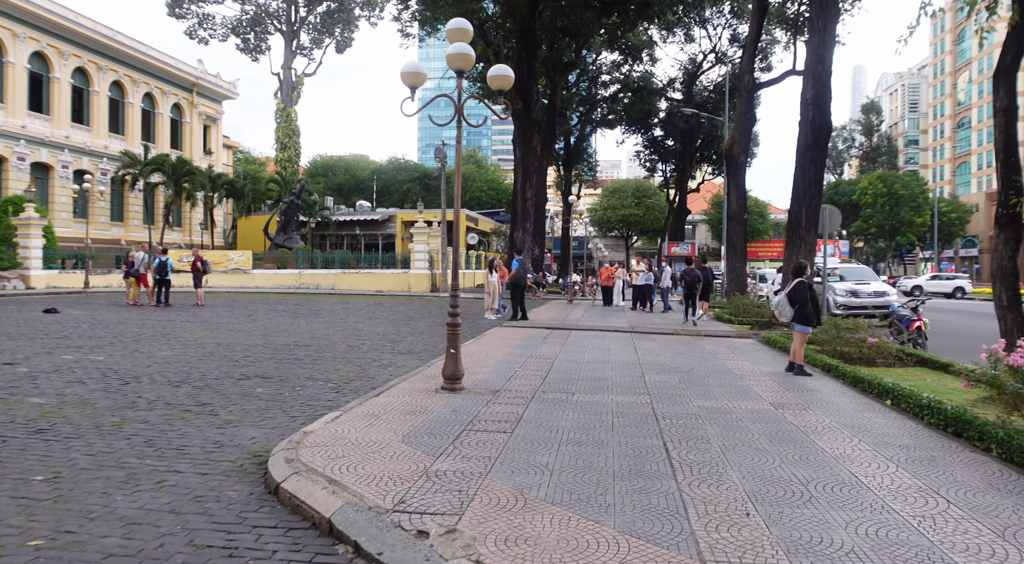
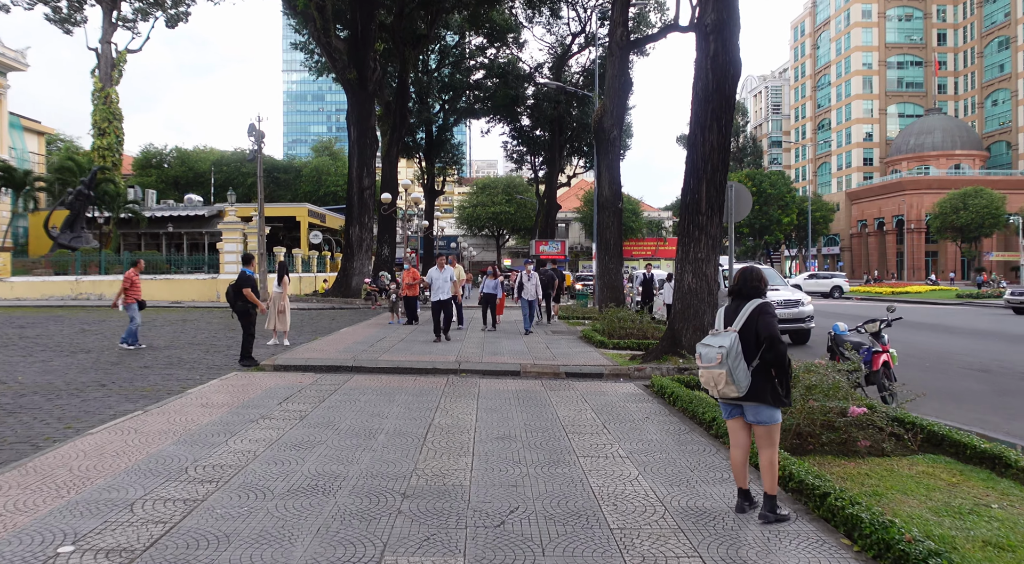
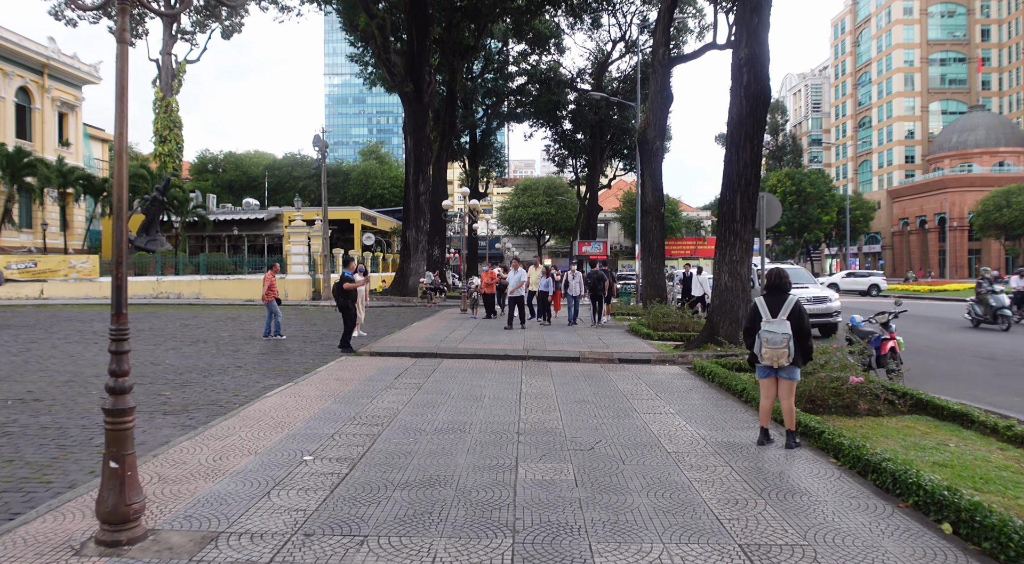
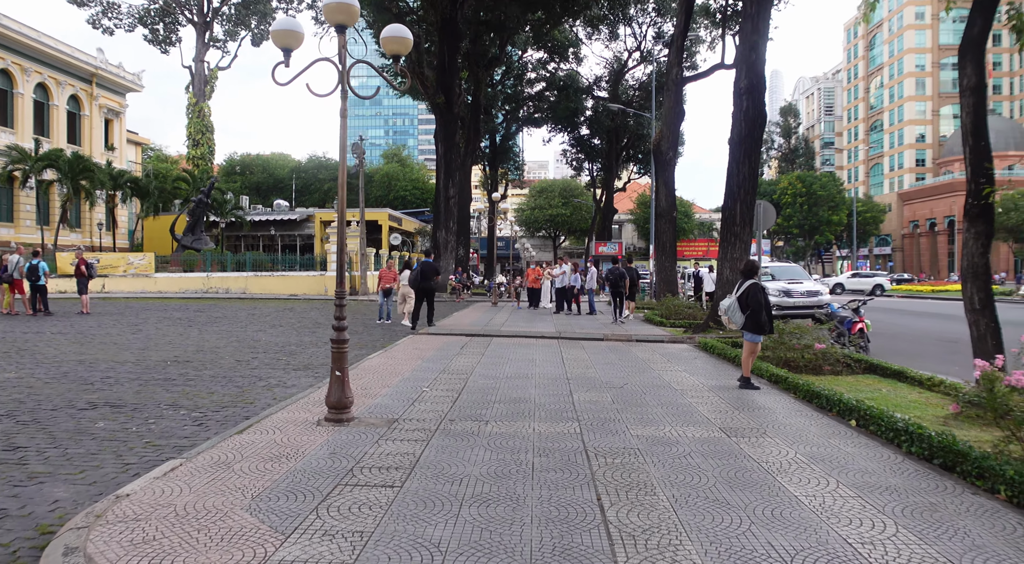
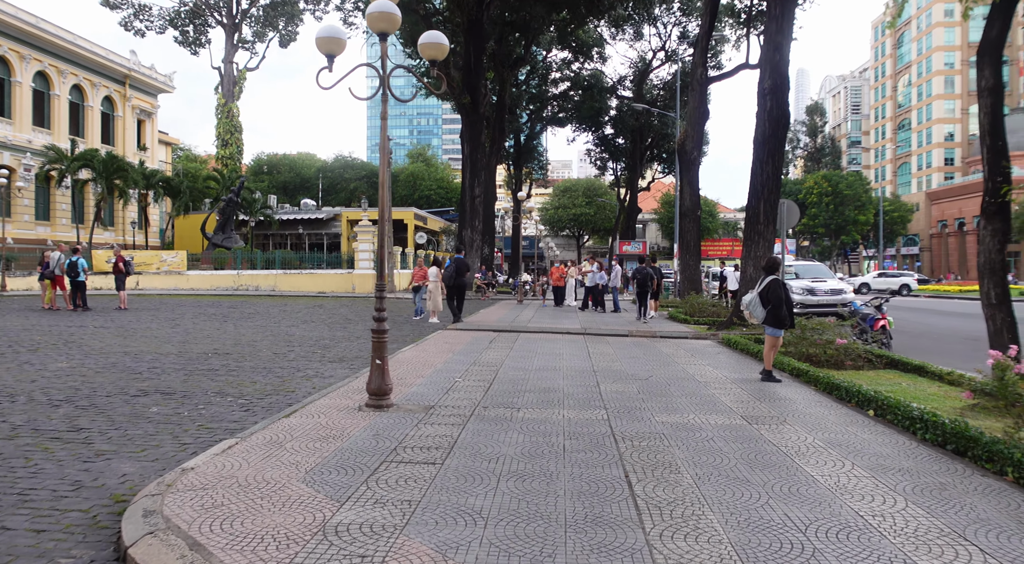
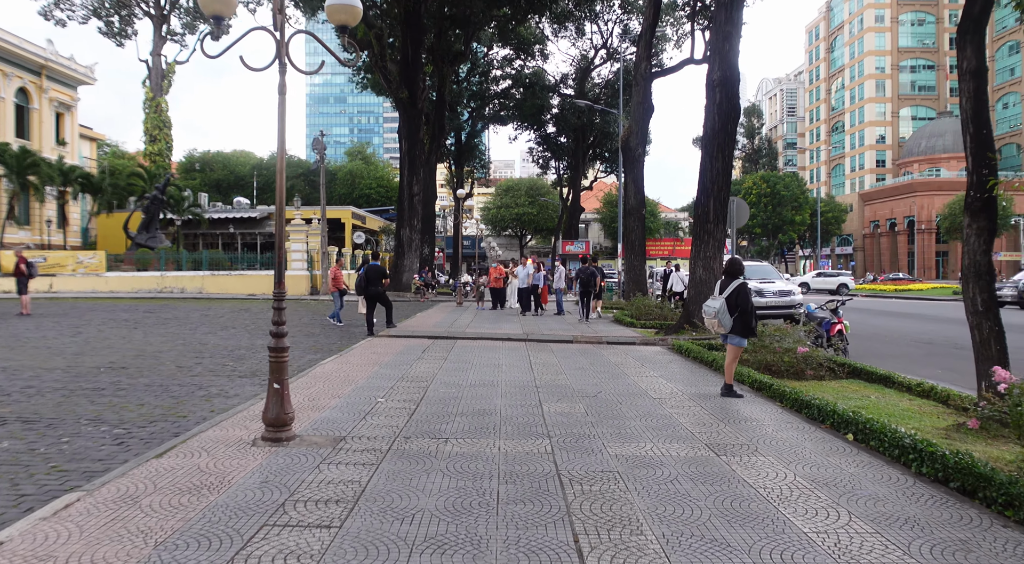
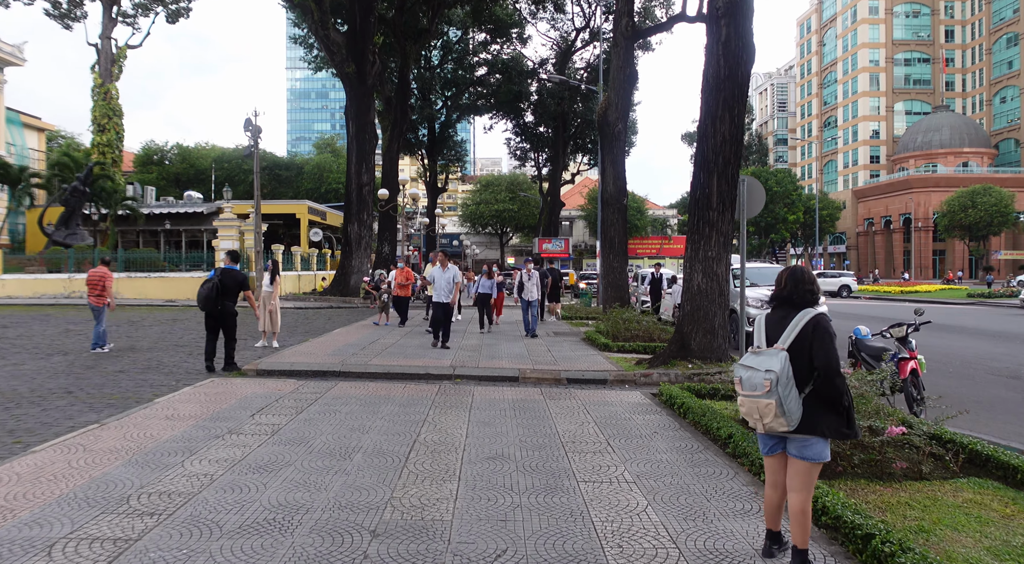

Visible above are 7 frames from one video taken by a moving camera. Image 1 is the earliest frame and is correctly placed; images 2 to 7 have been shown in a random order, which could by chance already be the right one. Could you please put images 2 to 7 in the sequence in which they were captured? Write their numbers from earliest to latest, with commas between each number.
5, 4, 6, 3, 2, 7
